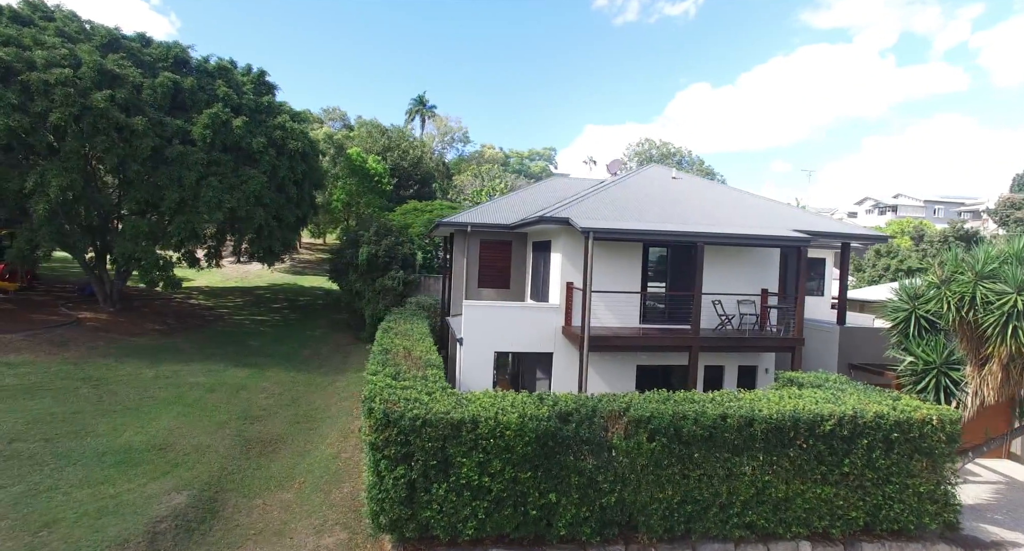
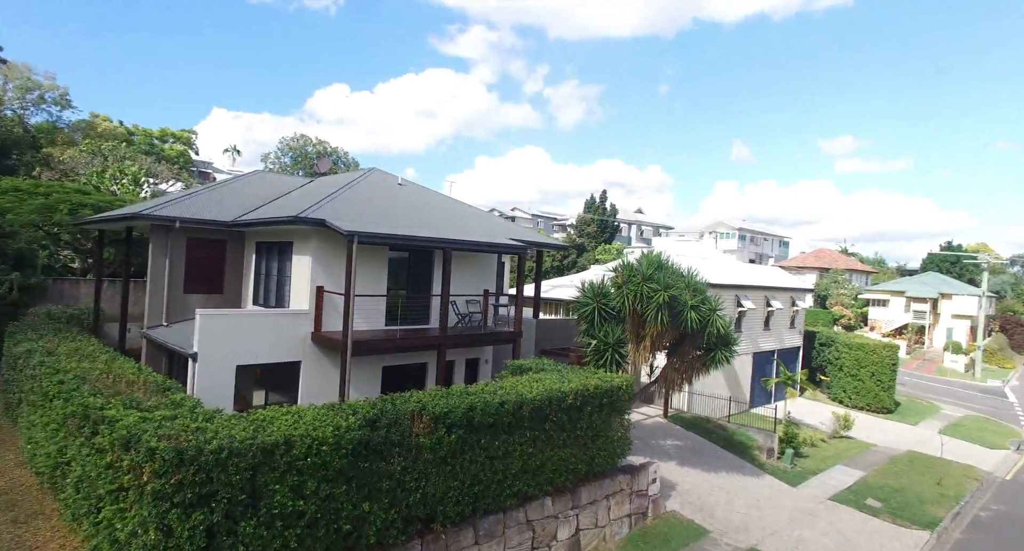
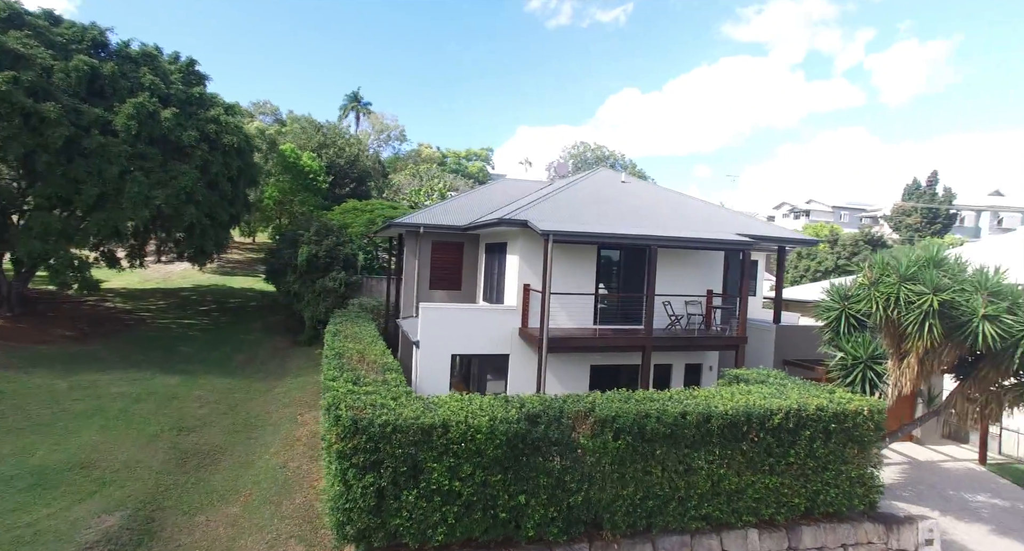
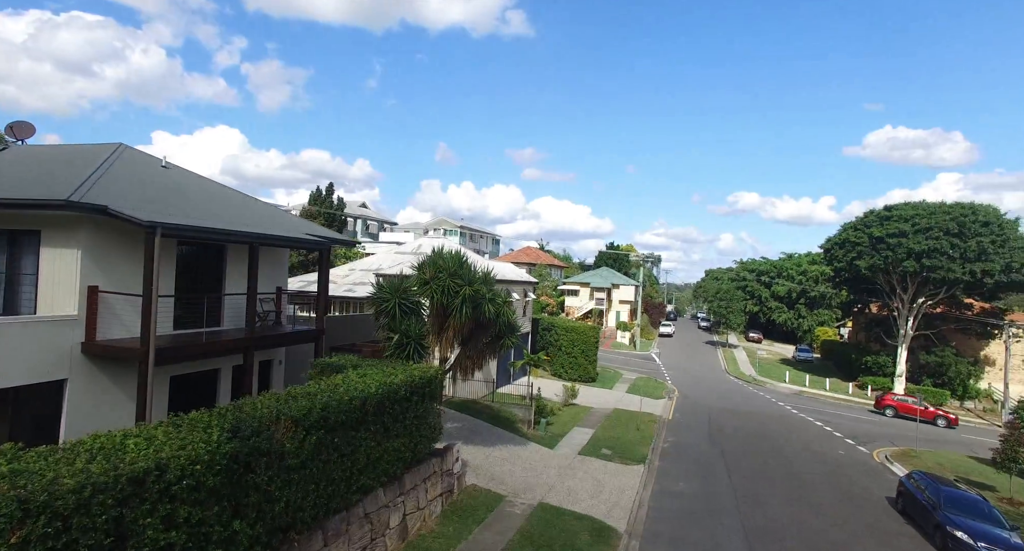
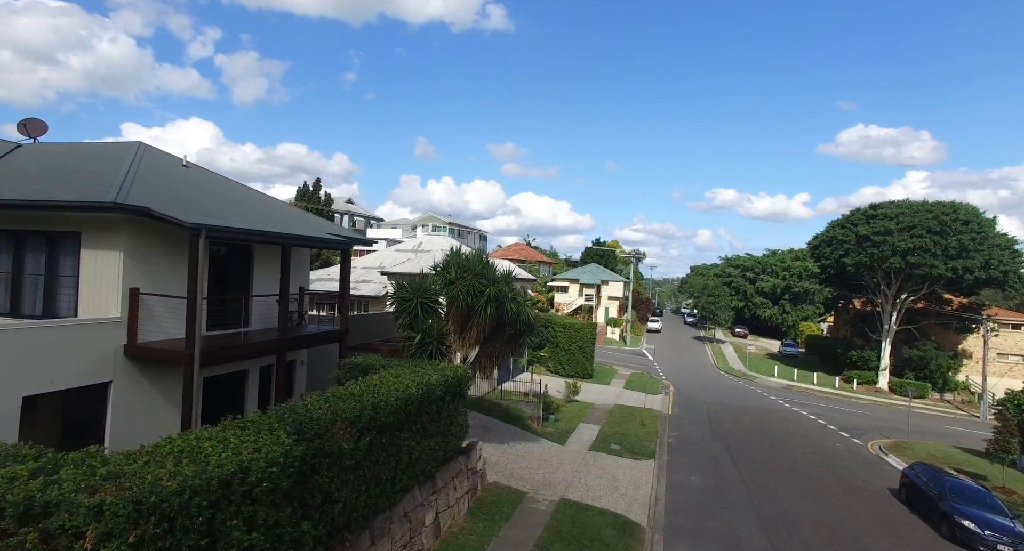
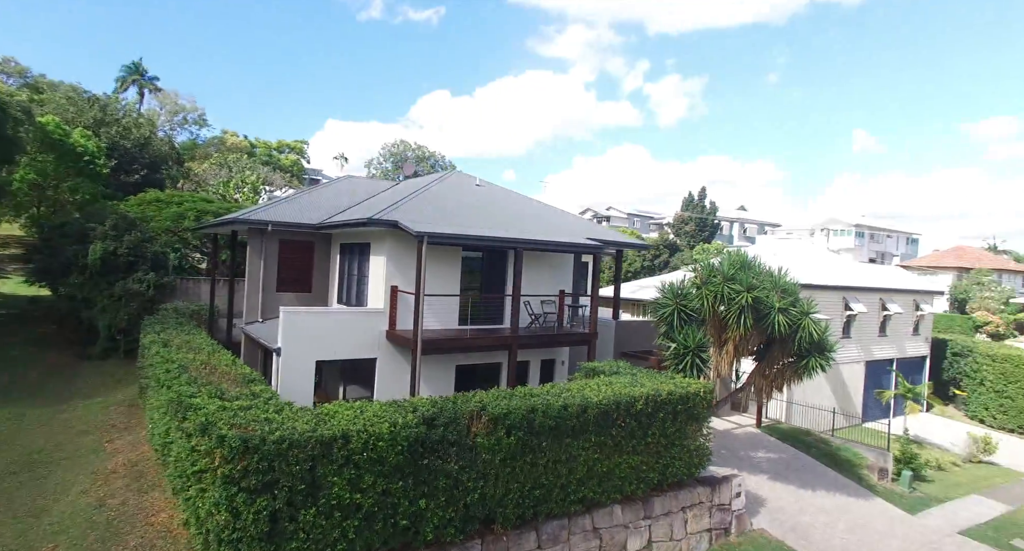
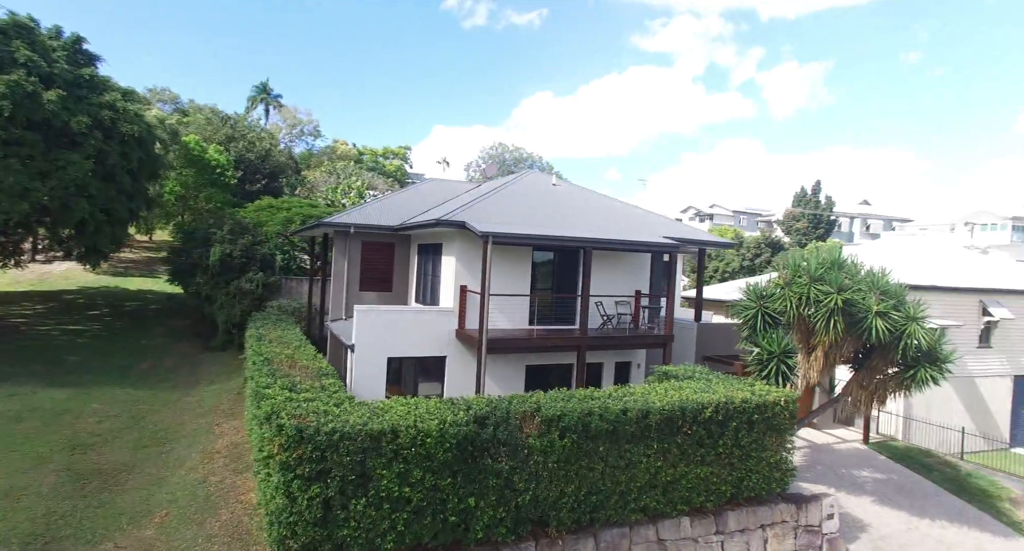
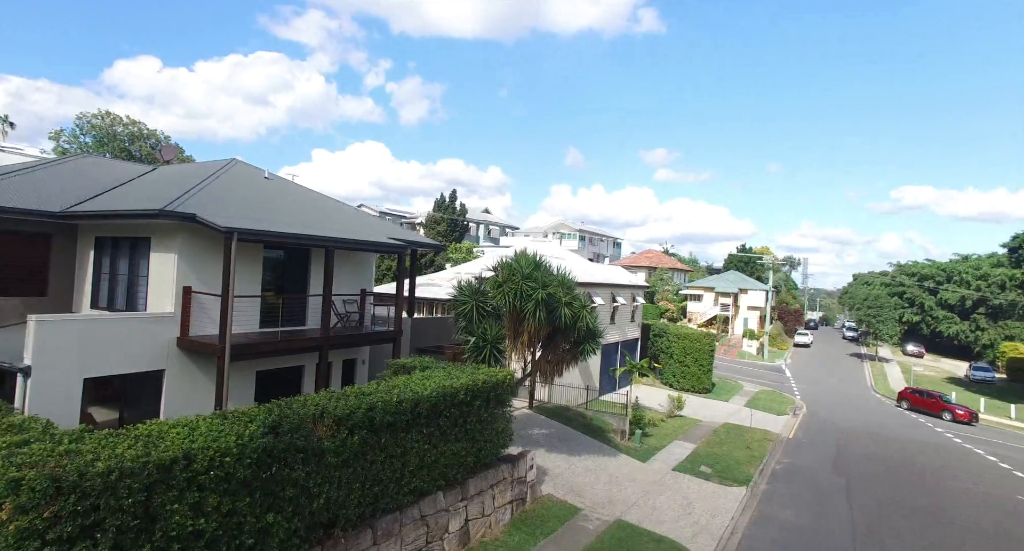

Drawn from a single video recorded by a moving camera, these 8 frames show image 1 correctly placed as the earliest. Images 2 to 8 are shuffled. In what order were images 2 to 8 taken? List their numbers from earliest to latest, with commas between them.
3, 7, 6, 2, 8, 4, 5
